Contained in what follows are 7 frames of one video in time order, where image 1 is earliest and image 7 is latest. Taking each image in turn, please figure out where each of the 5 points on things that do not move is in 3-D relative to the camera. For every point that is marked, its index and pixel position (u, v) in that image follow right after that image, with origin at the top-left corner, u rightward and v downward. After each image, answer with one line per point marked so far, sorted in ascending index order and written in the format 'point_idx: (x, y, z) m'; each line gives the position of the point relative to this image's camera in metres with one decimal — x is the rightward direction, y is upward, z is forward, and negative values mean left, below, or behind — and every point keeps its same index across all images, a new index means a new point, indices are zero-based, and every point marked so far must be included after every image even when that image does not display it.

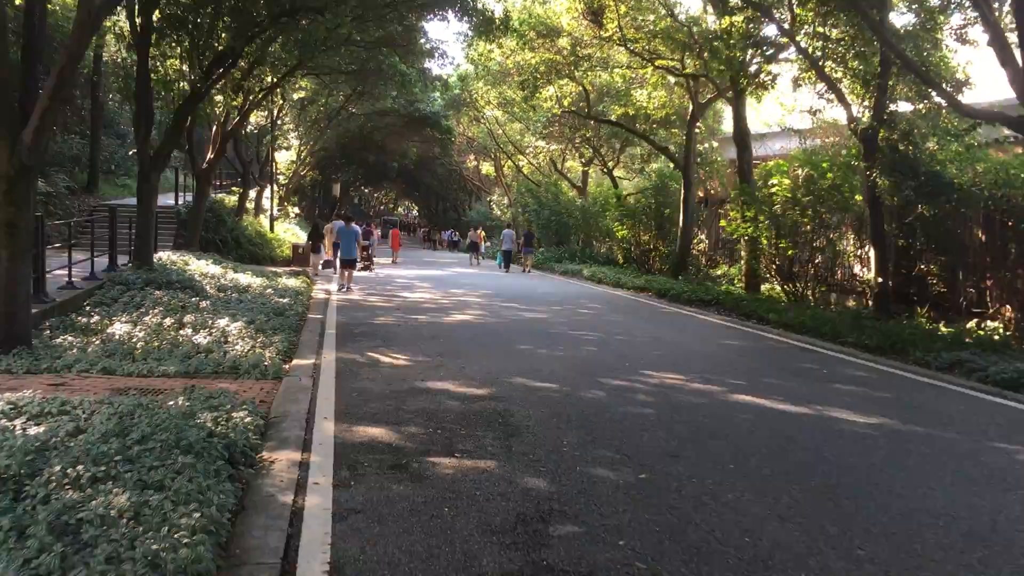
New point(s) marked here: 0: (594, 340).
0: (+0.9, -0.6, +10.6) m
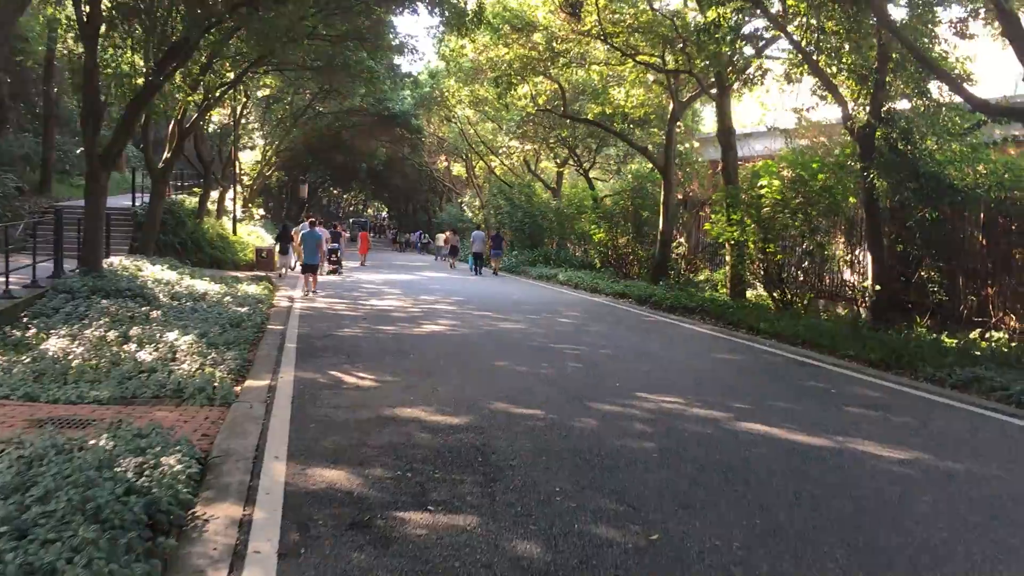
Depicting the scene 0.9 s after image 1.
0: (+0.7, -0.7, +9.8) m
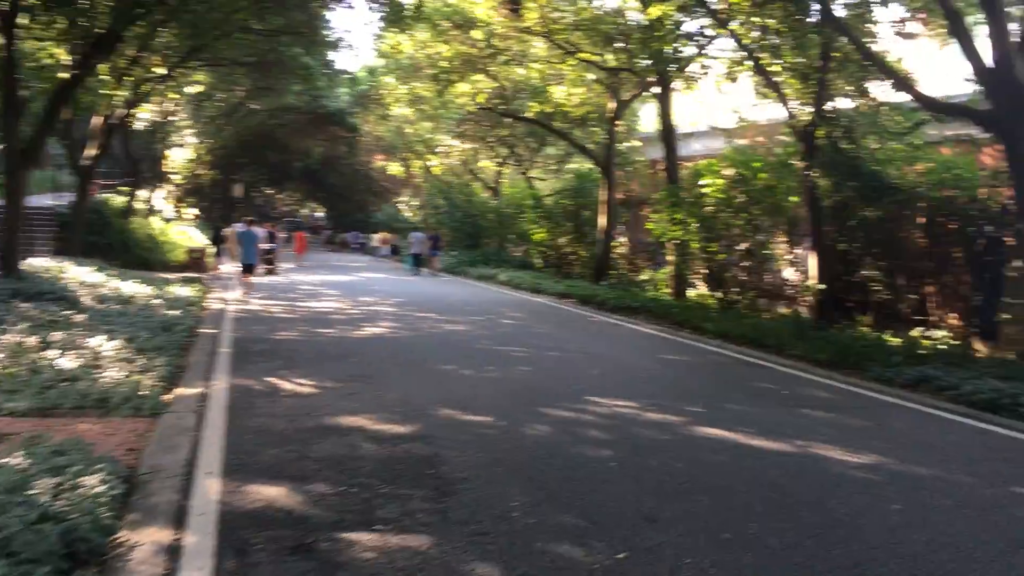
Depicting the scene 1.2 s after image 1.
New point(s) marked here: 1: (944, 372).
0: (+0.1, -0.7, +9.5) m
1: (+3.8, -0.7, +8.5) m
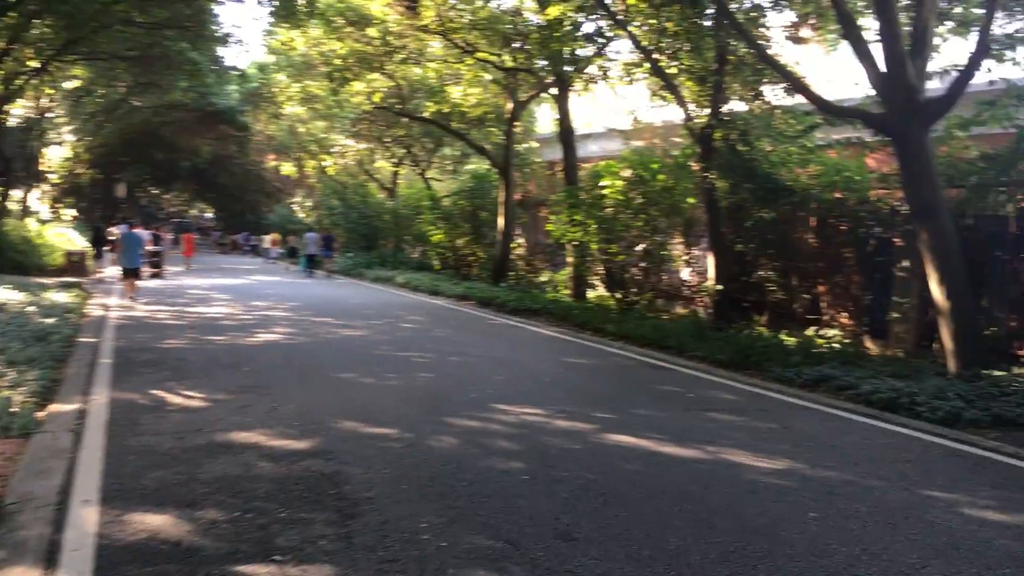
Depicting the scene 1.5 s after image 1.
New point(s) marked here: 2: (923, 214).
0: (-0.8, -0.7, +9.2) m
1: (+3.0, -0.7, +8.7) m
2: (+3.6, +0.7, +8.5) m
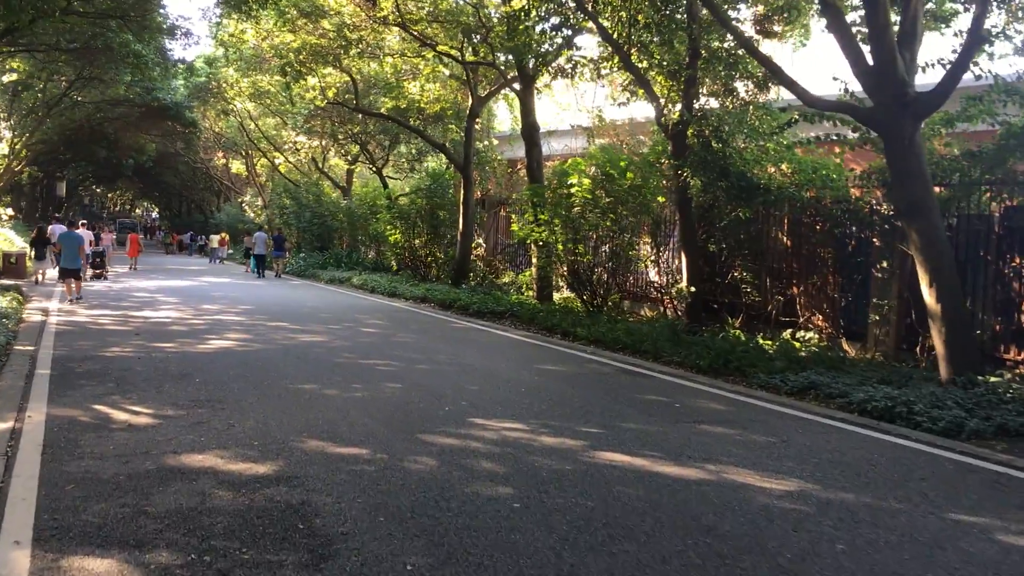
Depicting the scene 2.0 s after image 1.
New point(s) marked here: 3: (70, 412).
0: (-1.1, -0.8, +8.7) m
1: (+2.7, -0.8, +8.3) m
2: (+3.4, +0.6, +8.2) m
3: (-3.2, -0.9, +6.9) m
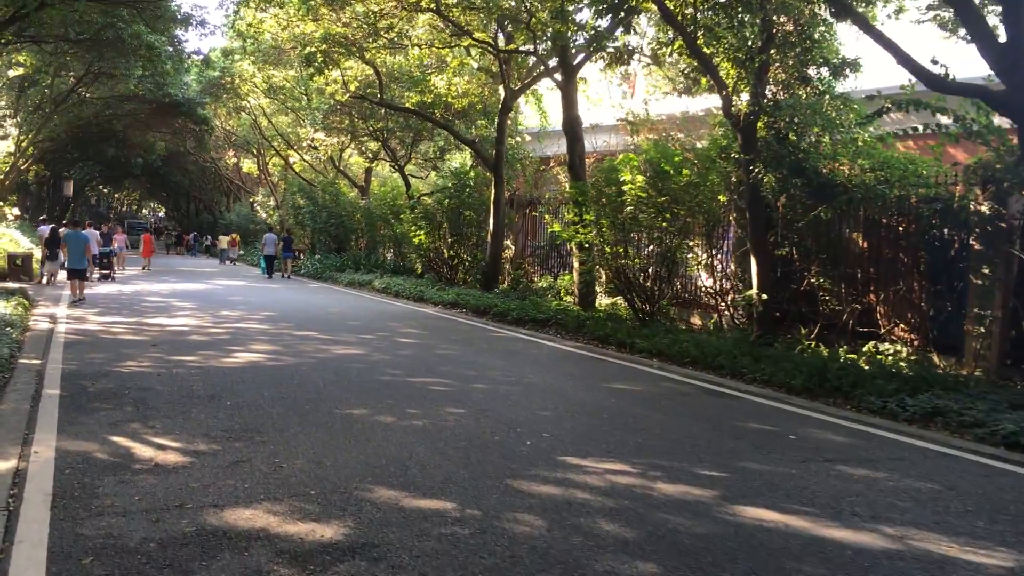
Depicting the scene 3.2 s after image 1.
0: (-0.5, -0.8, +7.6) m
1: (+3.3, -0.9, +7.2) m
2: (+4.0, +0.6, +7.1) m
3: (-2.6, -1.0, +5.9) m
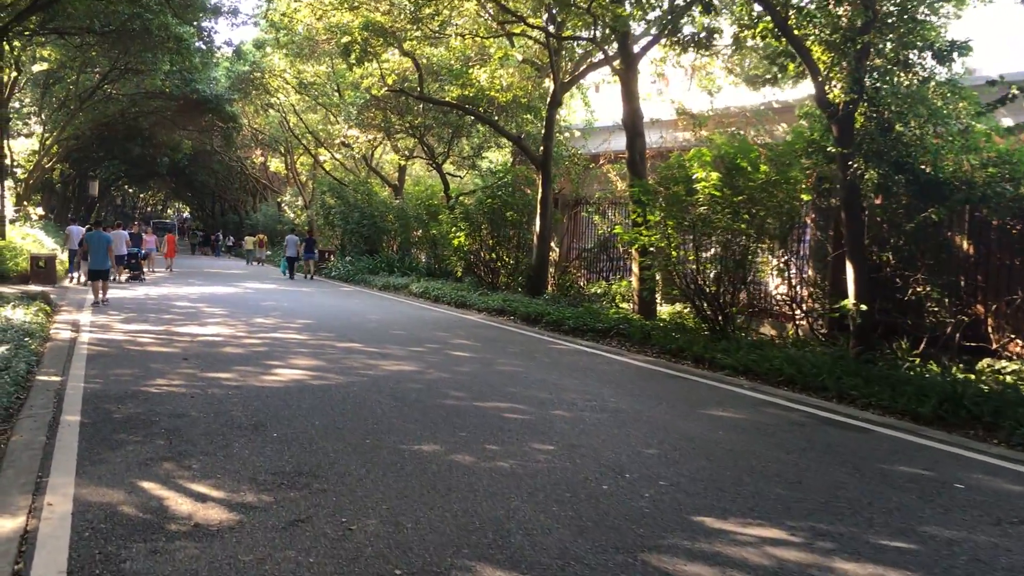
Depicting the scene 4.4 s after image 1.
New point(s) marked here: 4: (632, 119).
0: (+0.1, -0.9, +6.5) m
1: (+3.9, -0.9, +6.0) m
2: (+4.6, +0.5, +5.9) m
3: (-2.0, -1.0, +4.9) m
4: (+1.7, +2.4, +13.8) m
